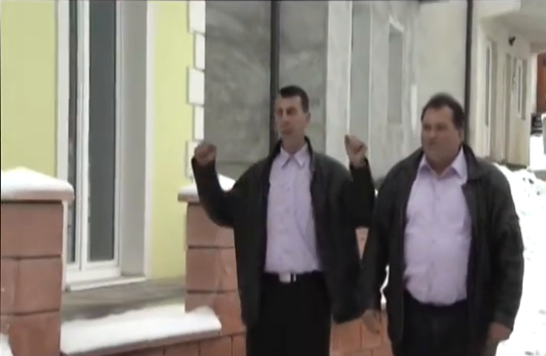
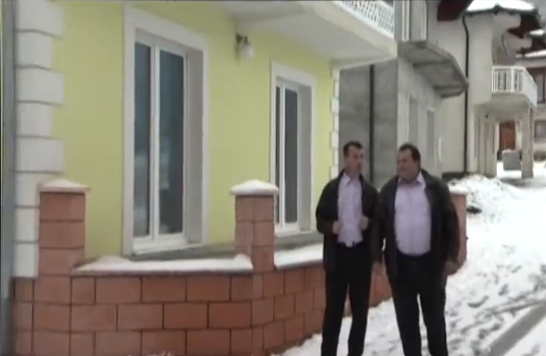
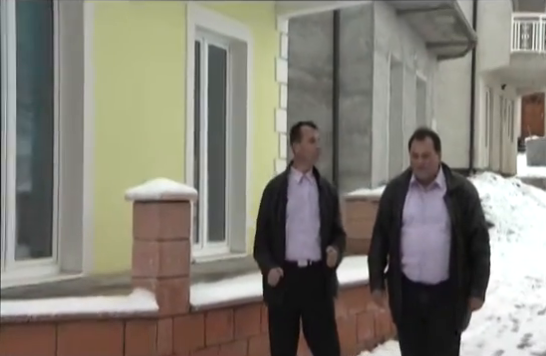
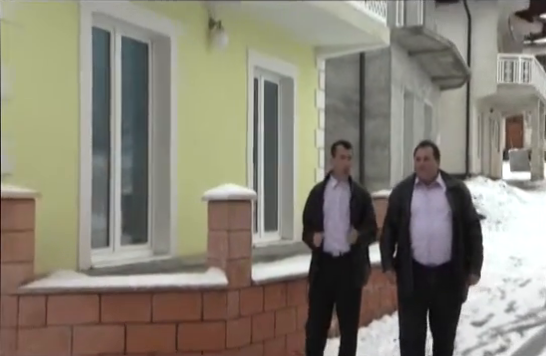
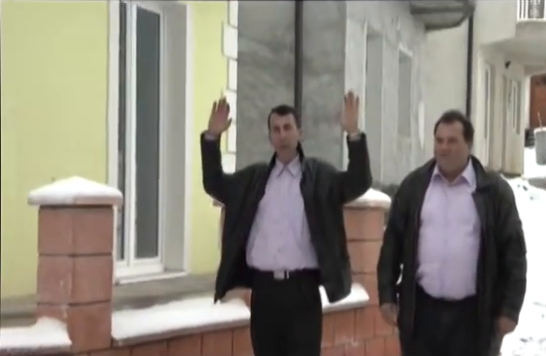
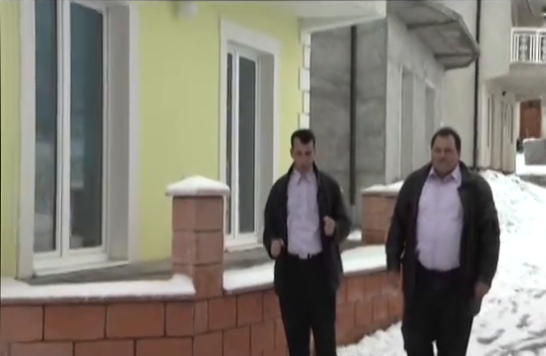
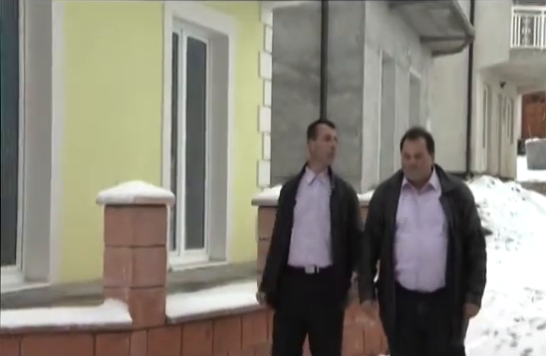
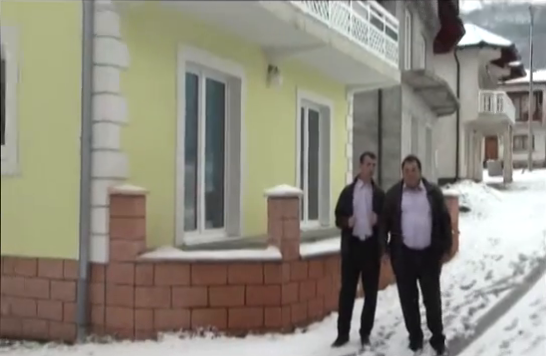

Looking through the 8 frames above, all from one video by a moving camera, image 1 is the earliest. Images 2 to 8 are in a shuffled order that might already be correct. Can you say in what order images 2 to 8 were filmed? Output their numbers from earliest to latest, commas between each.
5, 7, 3, 6, 4, 2, 8
